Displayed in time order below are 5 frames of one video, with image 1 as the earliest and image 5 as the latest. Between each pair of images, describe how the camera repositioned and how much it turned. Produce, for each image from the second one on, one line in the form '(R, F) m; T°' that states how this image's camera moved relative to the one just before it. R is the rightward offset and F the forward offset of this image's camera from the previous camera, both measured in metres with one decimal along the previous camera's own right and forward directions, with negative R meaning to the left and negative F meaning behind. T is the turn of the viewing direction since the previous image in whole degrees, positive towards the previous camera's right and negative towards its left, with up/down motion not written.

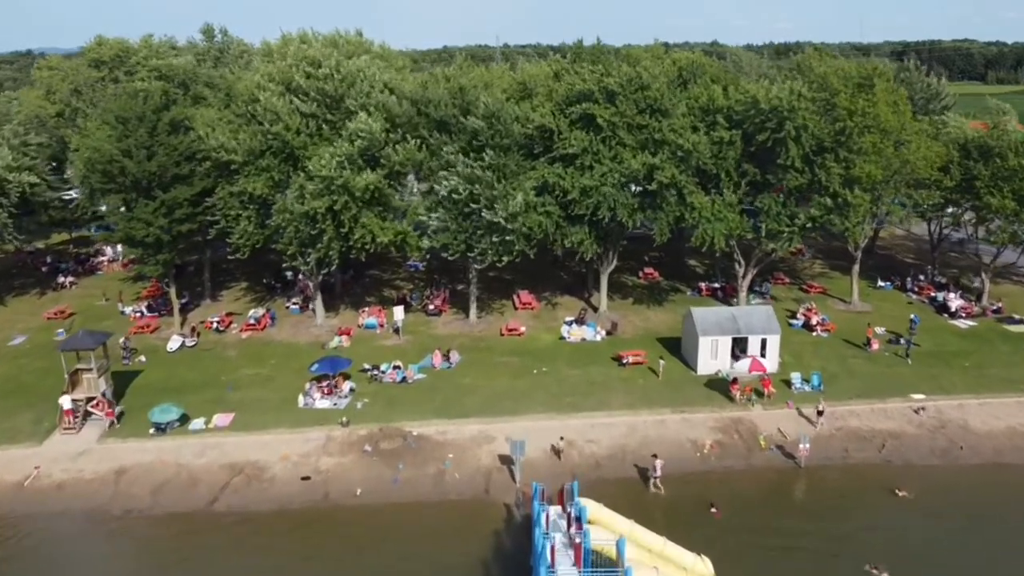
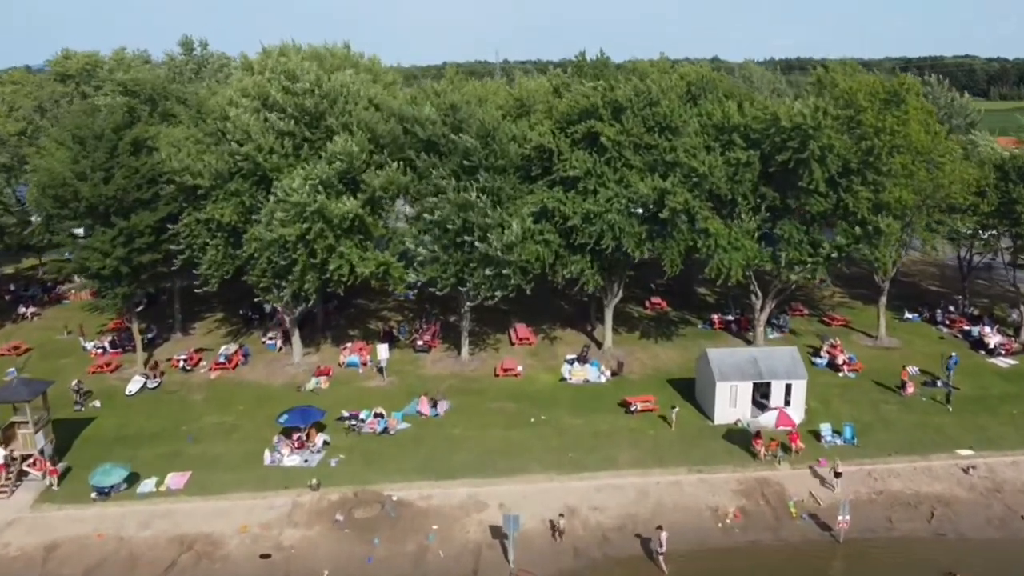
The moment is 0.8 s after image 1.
(+0.2, +3.9) m; 0°
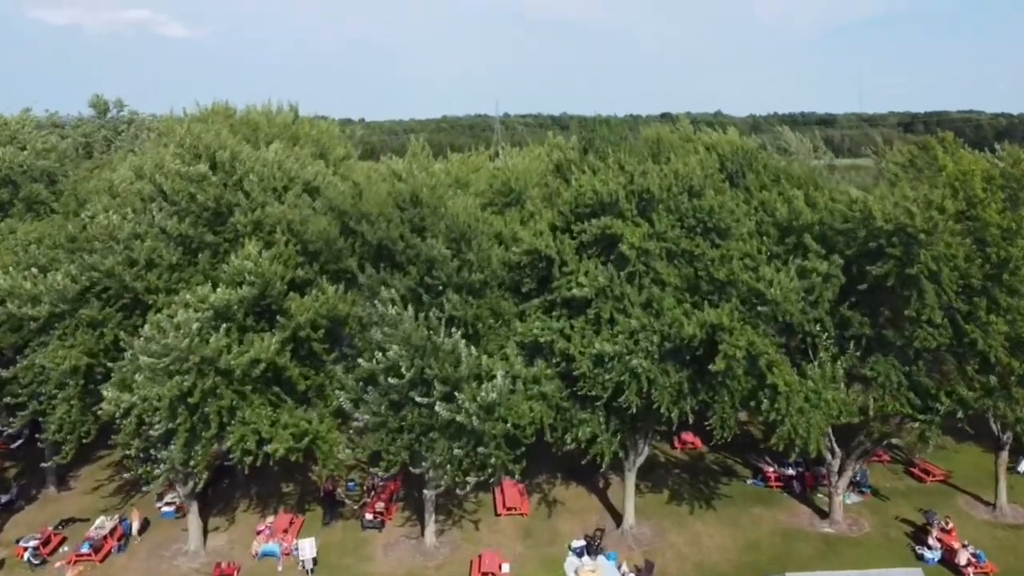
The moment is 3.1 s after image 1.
(+0.6, +11.3) m; 0°
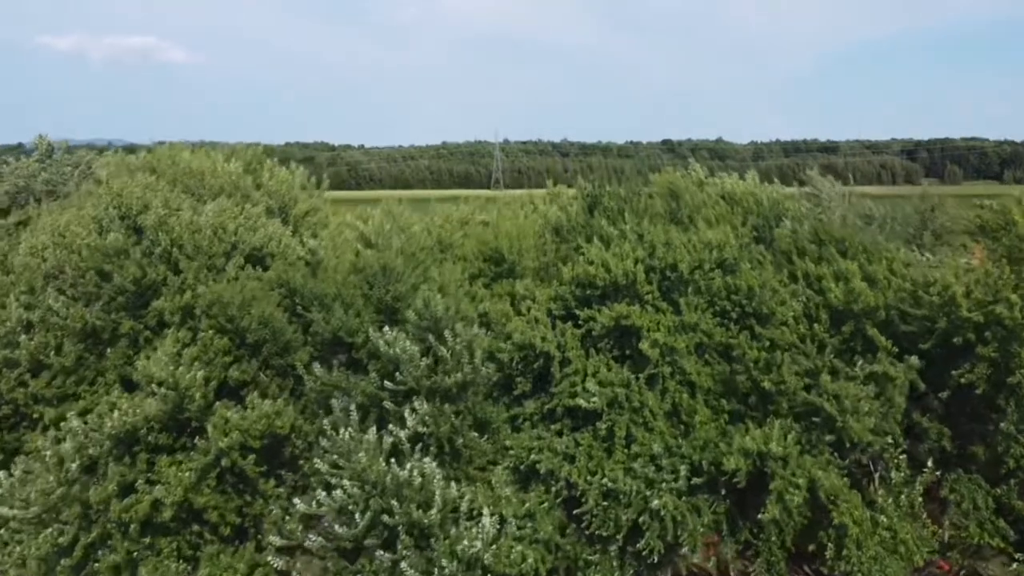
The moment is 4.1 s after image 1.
(+0.3, +5.5) m; 0°
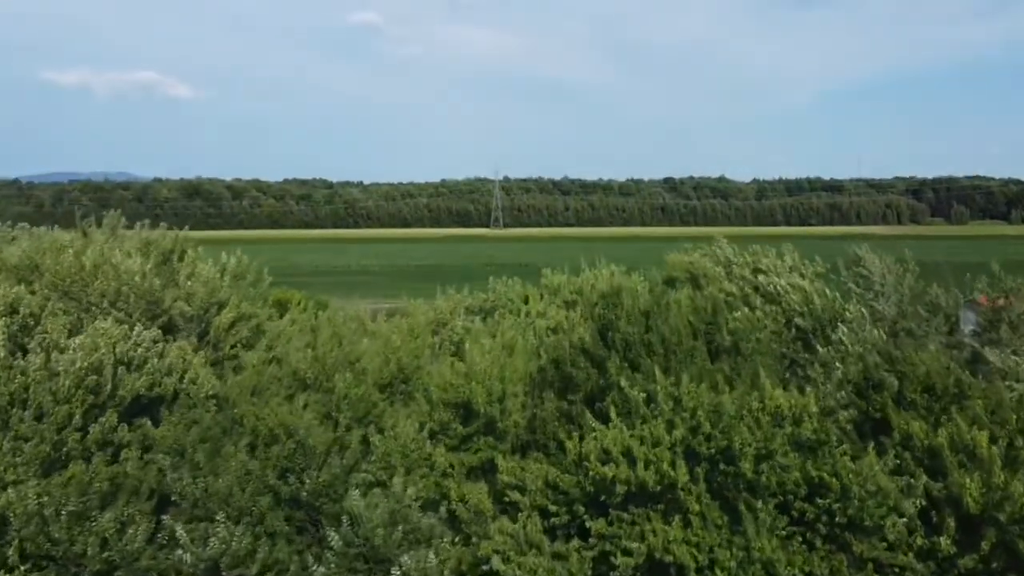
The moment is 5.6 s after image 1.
(+0.4, +7.2) m; 0°
